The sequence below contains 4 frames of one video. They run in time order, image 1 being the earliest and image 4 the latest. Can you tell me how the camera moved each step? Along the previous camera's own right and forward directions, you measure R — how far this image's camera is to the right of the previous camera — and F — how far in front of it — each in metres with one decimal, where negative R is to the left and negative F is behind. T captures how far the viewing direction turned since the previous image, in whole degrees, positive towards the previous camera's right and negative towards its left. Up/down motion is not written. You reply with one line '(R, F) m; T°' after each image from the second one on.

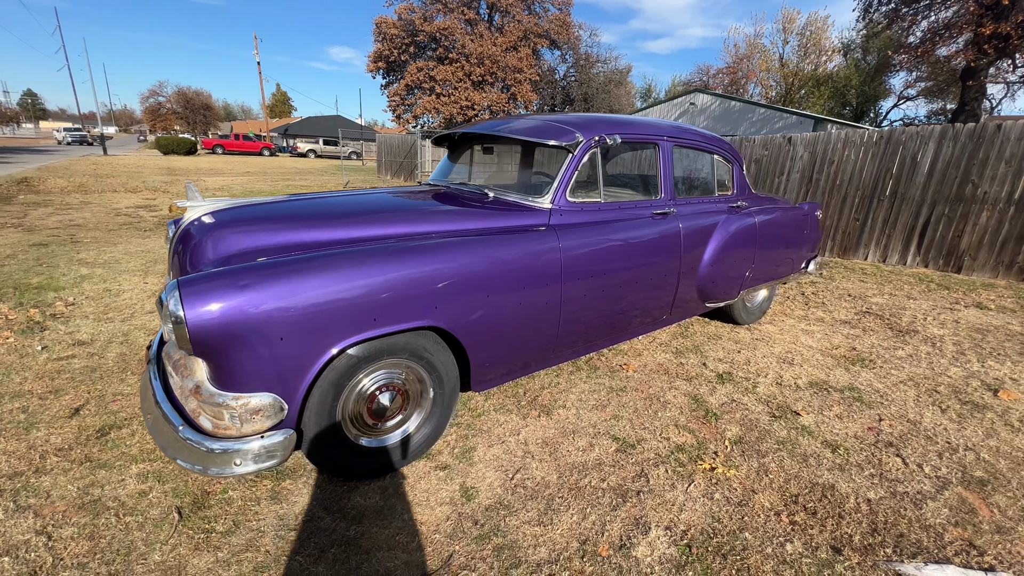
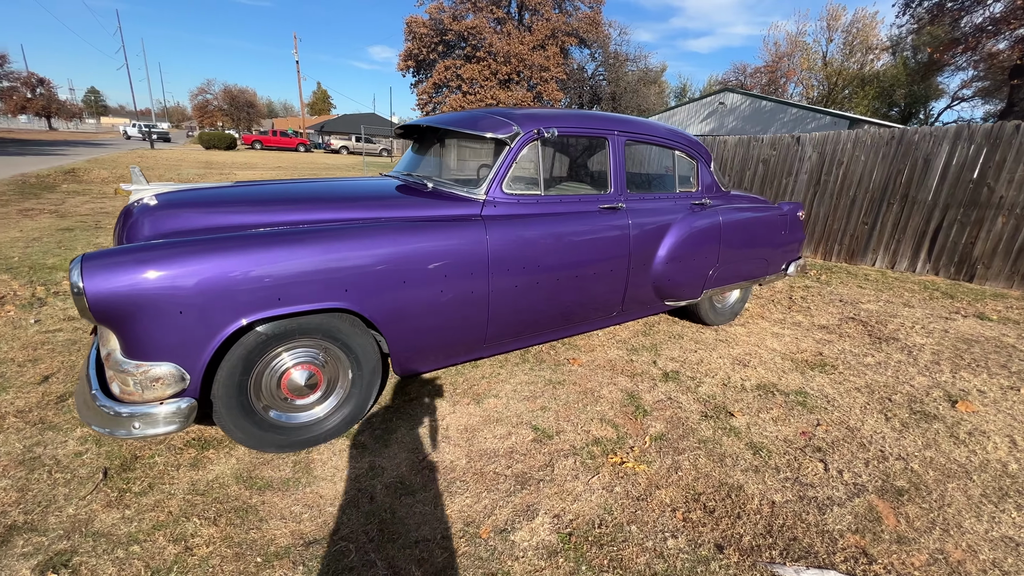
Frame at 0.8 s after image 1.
(+0.5, 0.0) m; -4°
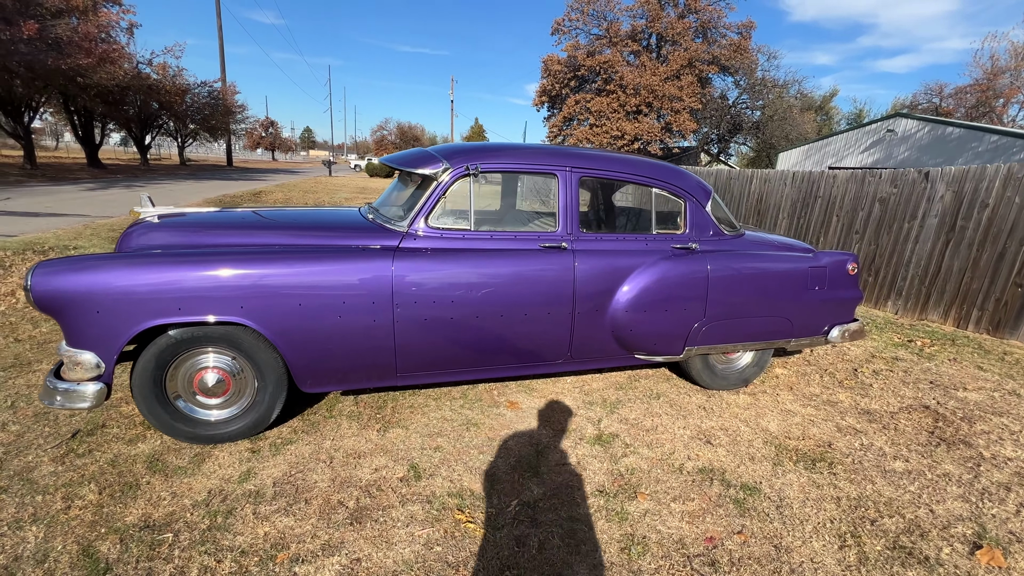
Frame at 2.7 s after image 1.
(+1.2, +0.2) m; -17°
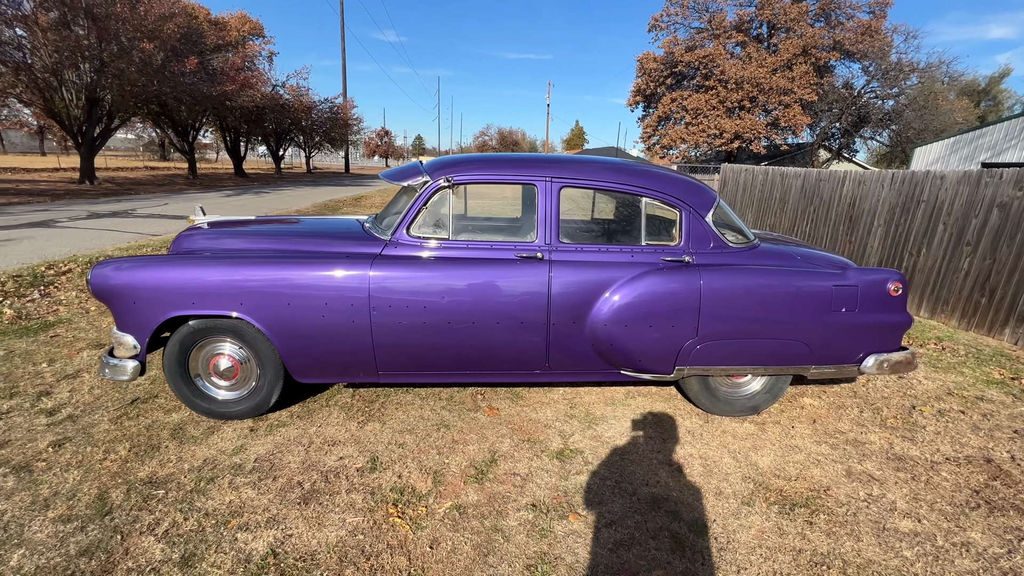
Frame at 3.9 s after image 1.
(+0.7, 0.0) m; -12°
